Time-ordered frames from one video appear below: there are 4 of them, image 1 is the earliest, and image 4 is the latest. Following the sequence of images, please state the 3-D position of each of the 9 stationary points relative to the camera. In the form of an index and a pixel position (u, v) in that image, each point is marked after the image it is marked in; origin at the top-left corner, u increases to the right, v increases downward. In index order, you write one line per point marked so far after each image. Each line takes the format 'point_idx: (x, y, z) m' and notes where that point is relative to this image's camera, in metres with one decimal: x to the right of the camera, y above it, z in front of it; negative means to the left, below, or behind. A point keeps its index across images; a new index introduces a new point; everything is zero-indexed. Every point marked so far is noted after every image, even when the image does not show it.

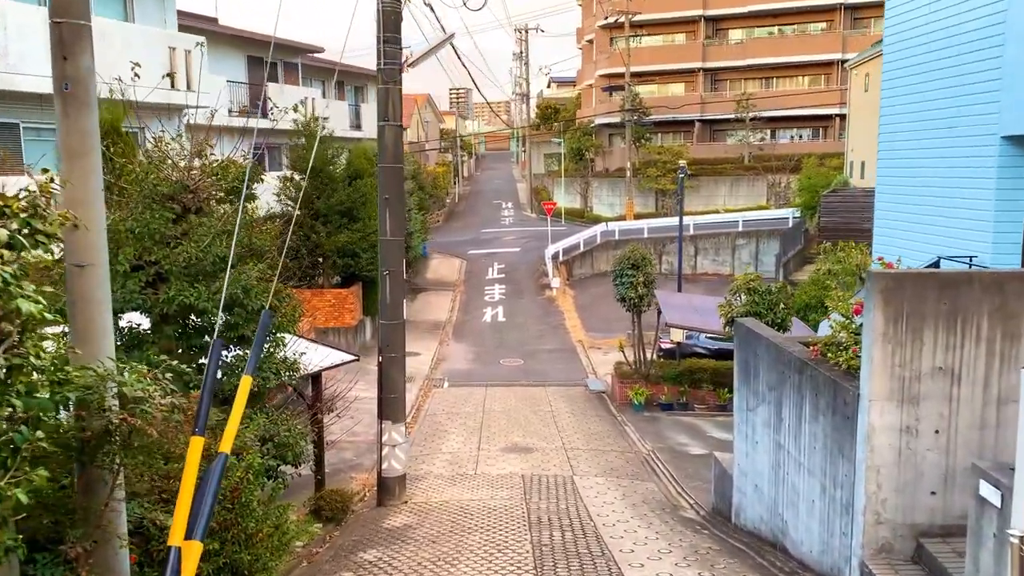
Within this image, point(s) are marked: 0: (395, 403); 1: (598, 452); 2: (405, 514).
0: (-1.4, -1.4, +9.7) m
1: (+1.3, -2.6, +12.9) m
2: (-1.2, -2.6, +9.5) m
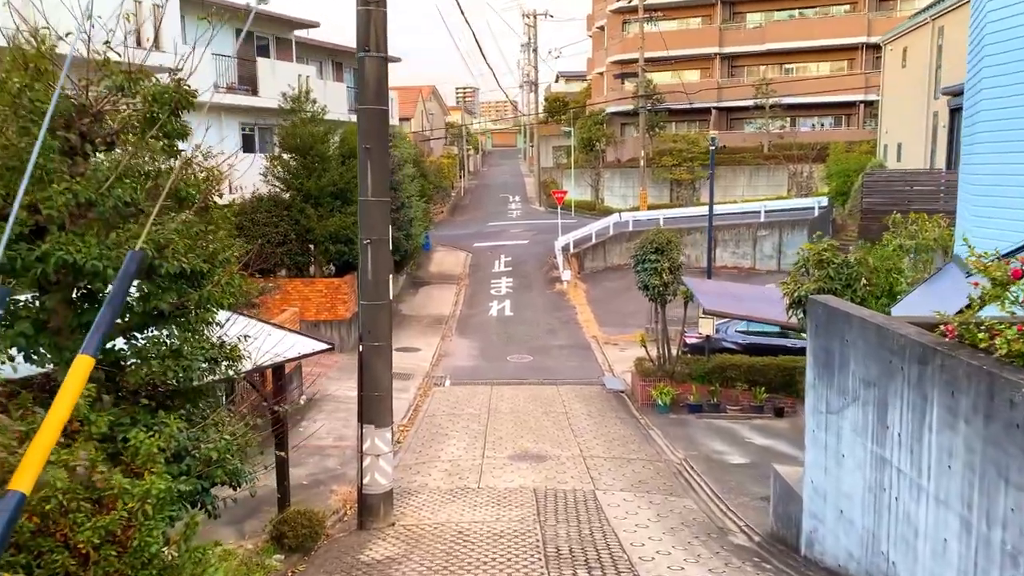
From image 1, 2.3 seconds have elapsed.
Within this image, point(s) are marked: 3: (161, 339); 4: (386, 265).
0: (-1.3, -1.1, +7.9) m
1: (+1.5, -2.3, +11.0) m
2: (-1.1, -2.3, +7.6) m
3: (-2.1, -0.3, +5.0) m
4: (-1.2, +0.2, +7.8) m
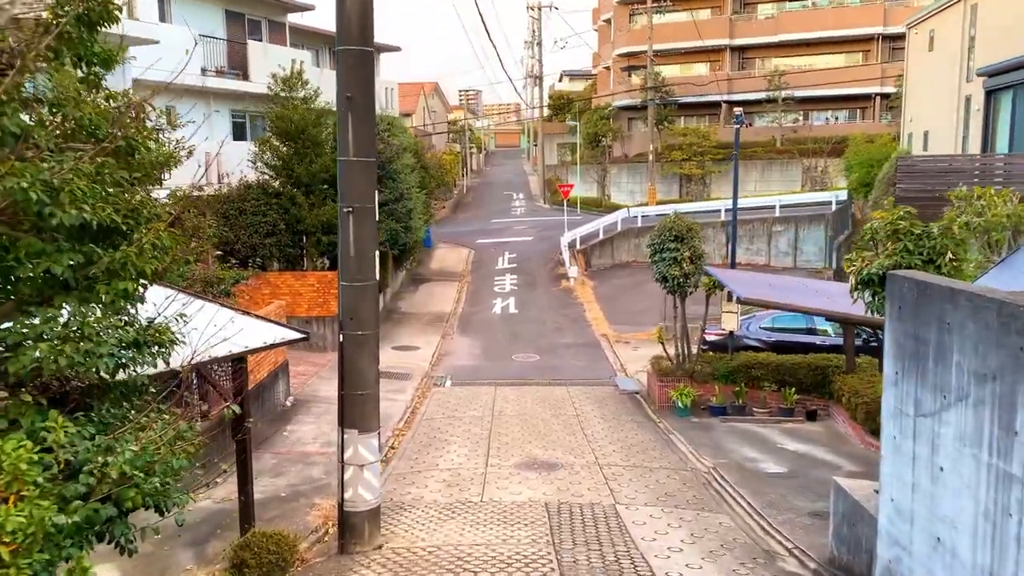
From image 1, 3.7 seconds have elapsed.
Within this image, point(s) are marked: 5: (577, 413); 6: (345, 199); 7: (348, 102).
0: (-1.2, -0.9, +6.6) m
1: (+1.6, -2.2, +9.8) m
2: (-1.0, -2.2, +6.4) m
3: (-2.1, -0.1, +3.8) m
4: (-1.1, +0.4, +6.5) m
5: (+1.1, -2.0, +13.3) m
6: (-1.3, +0.7, +6.4) m
7: (-1.3, +1.4, +6.3) m
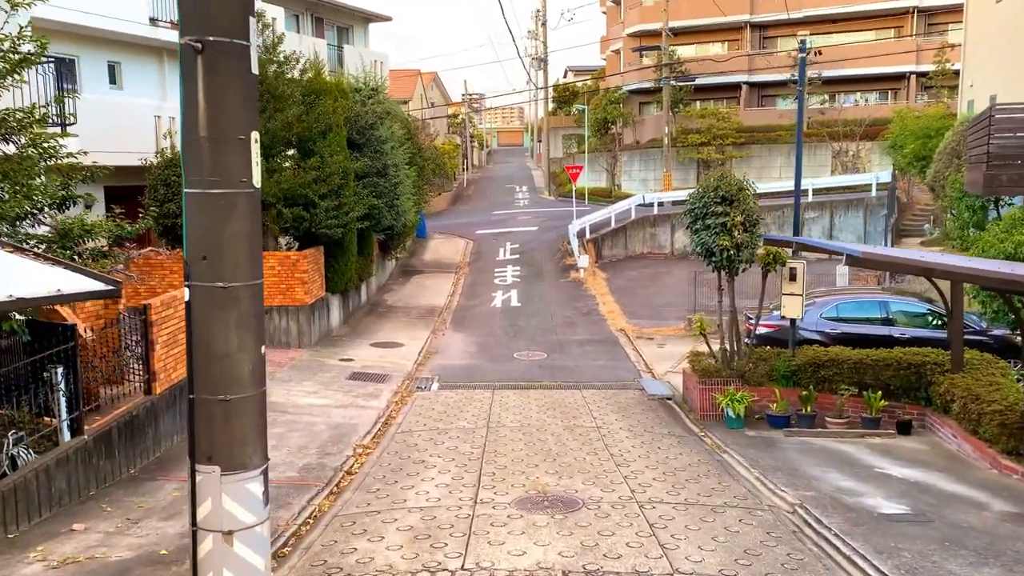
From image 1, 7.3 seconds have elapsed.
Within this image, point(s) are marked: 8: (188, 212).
0: (-1.2, -0.6, +3.6) m
1: (+1.6, -1.8, +6.7) m
2: (-1.1, -1.8, +3.3) m
3: (-2.1, +0.3, +0.7) m
4: (-1.1, +0.8, +3.5) m
5: (+1.1, -1.7, +10.2) m
6: (-1.3, +1.1, +3.4) m
7: (-1.3, +1.8, +3.3) m
8: (-1.4, +0.3, +3.5) m
